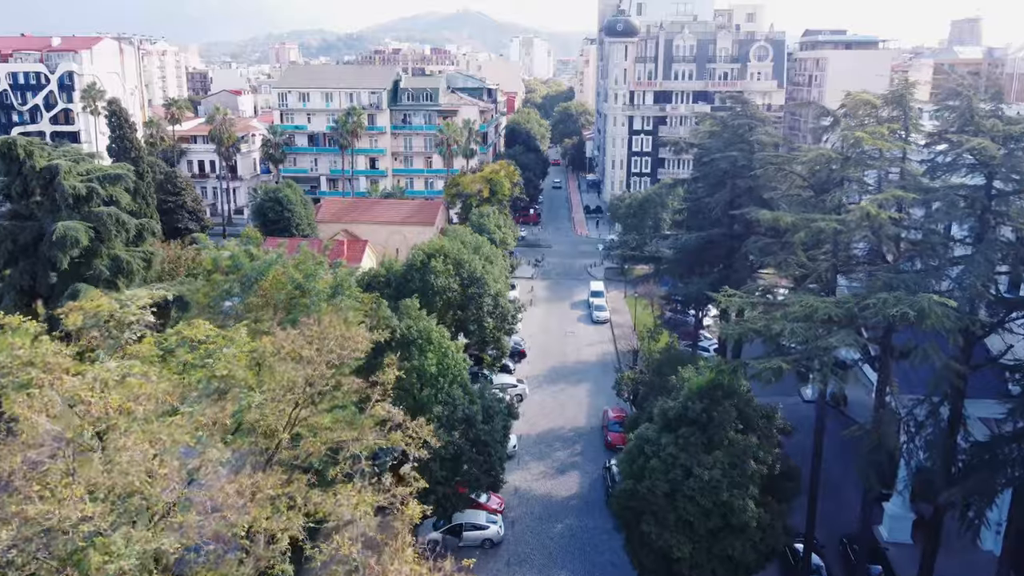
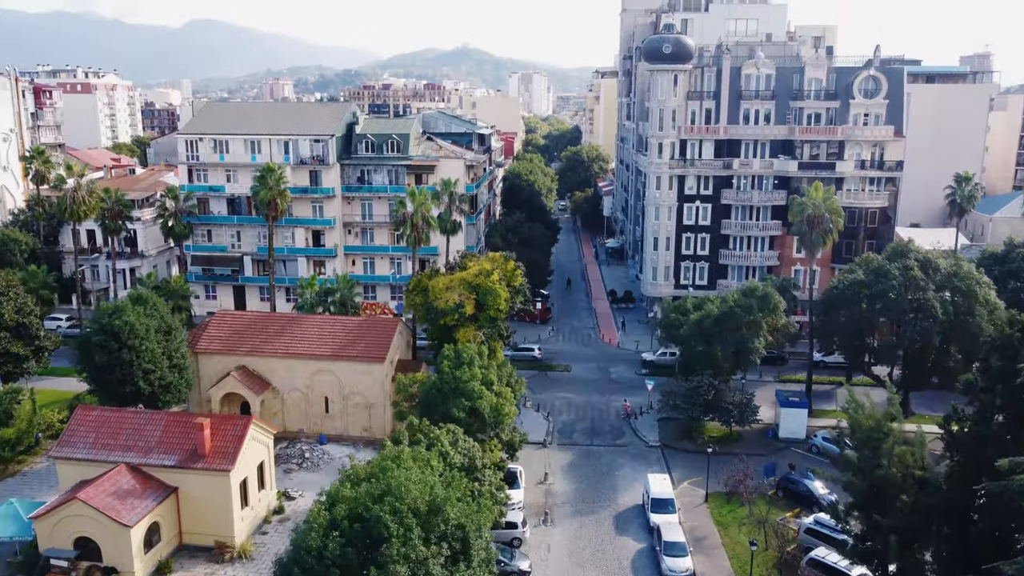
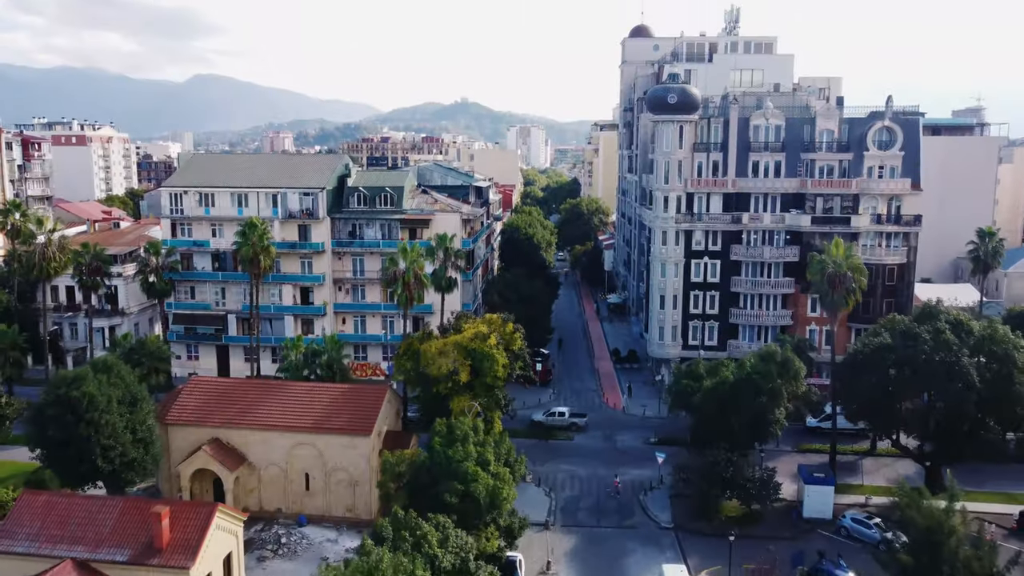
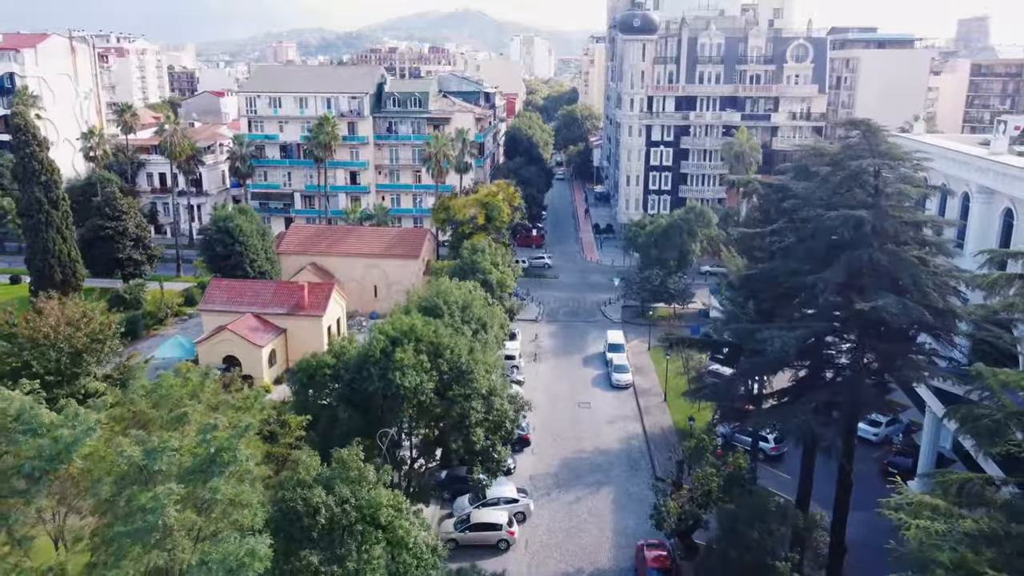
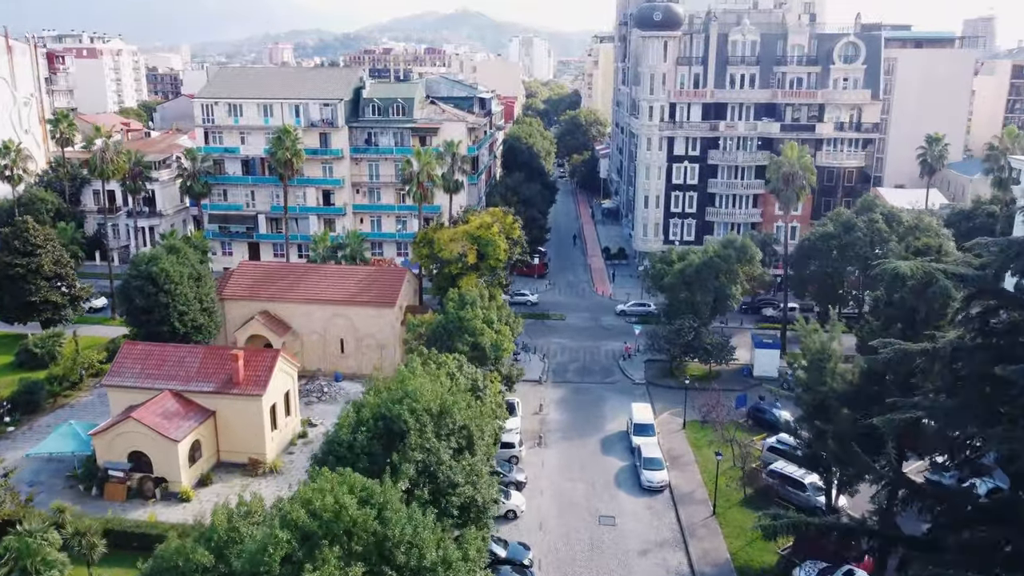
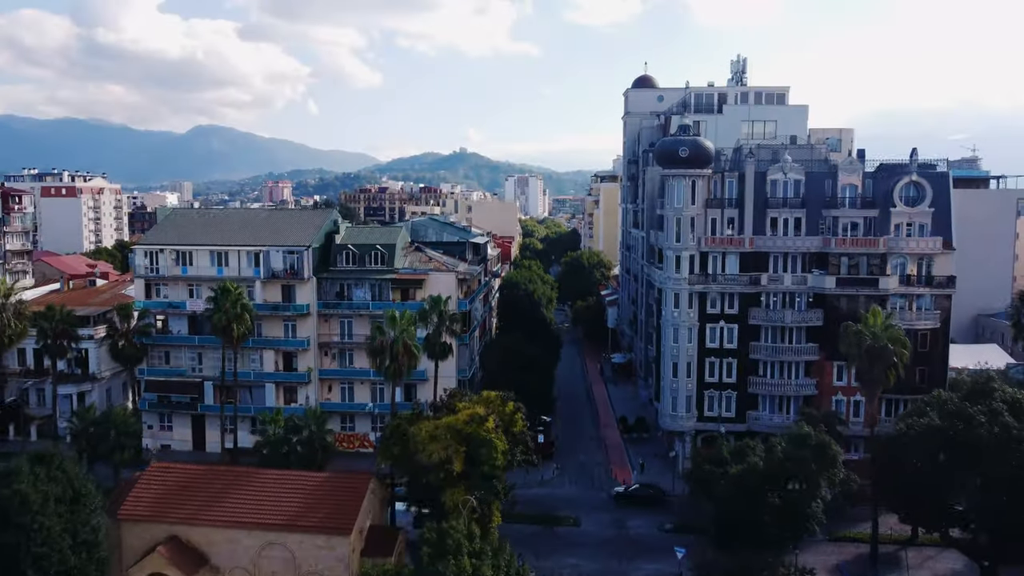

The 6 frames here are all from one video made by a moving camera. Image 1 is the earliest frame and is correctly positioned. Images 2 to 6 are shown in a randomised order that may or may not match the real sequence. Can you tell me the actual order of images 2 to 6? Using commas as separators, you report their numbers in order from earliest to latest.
4, 5, 2, 3, 6
